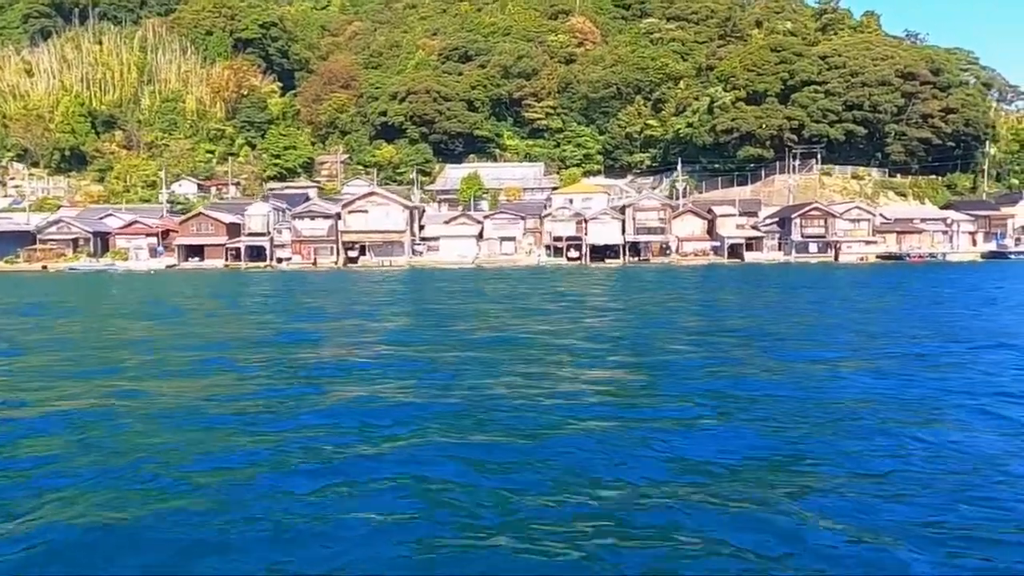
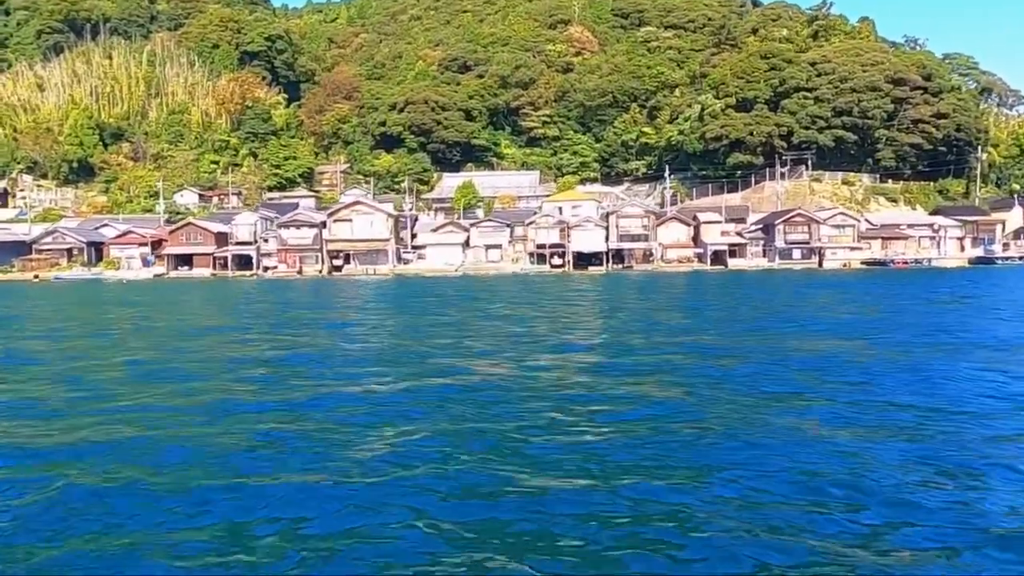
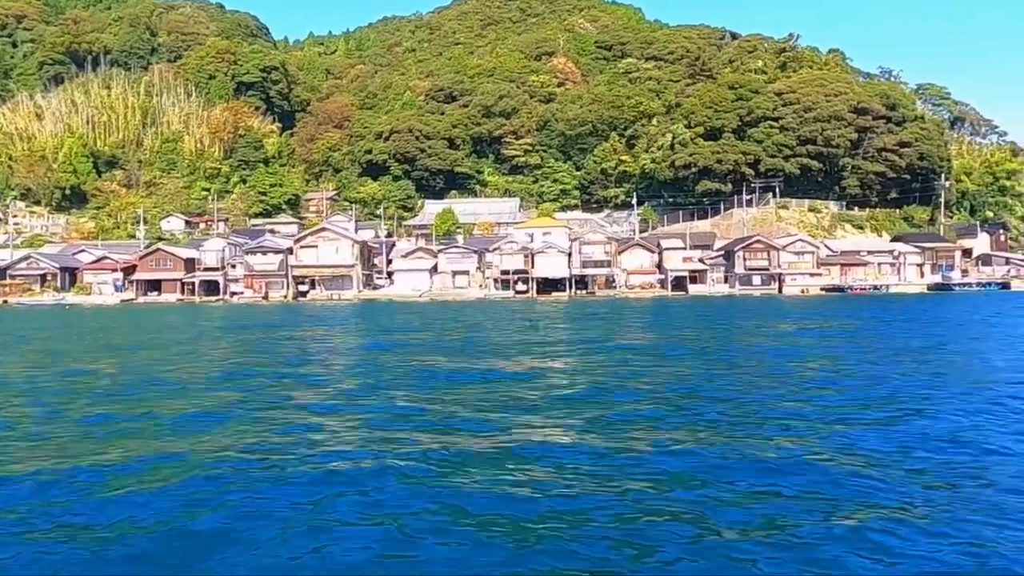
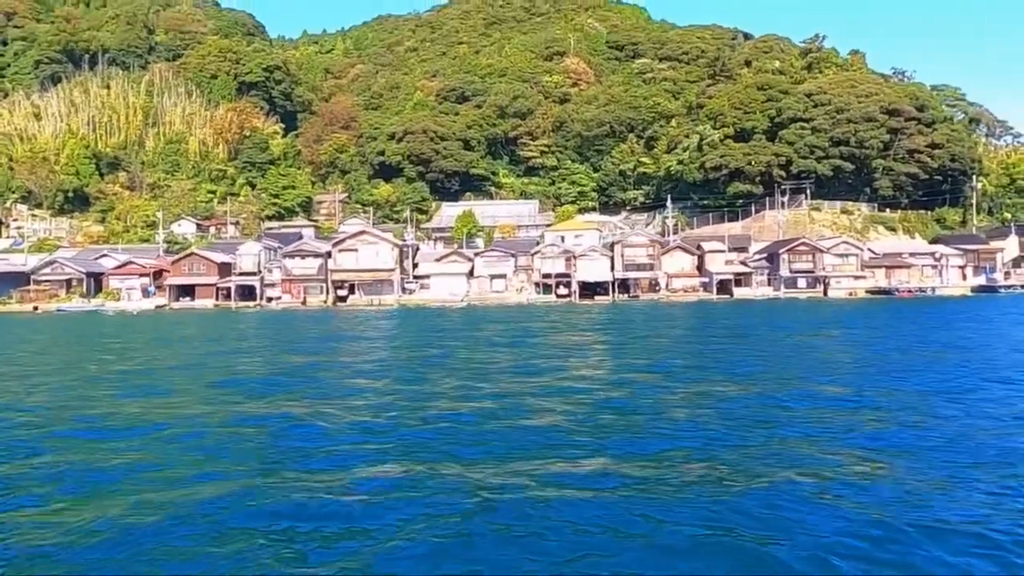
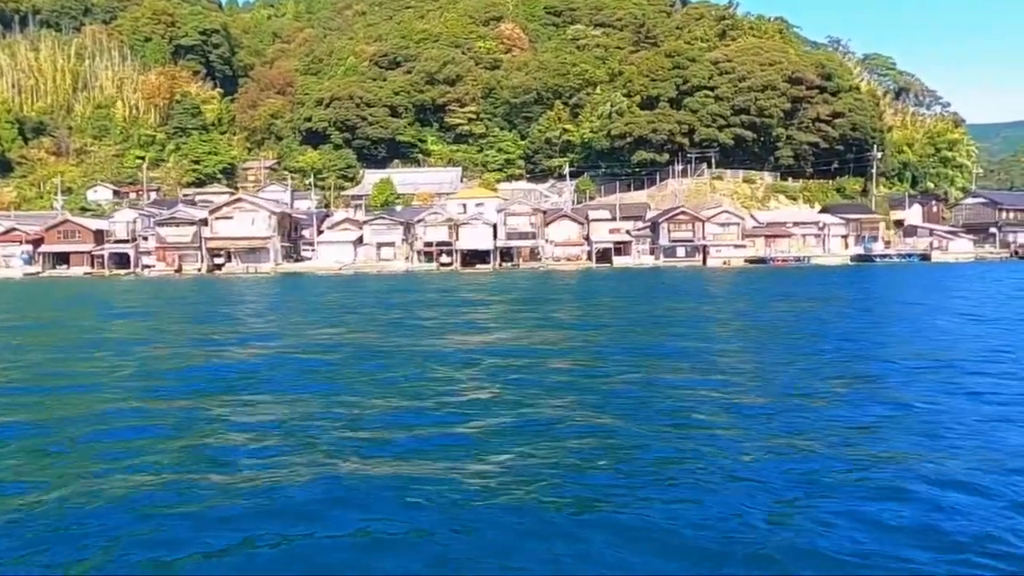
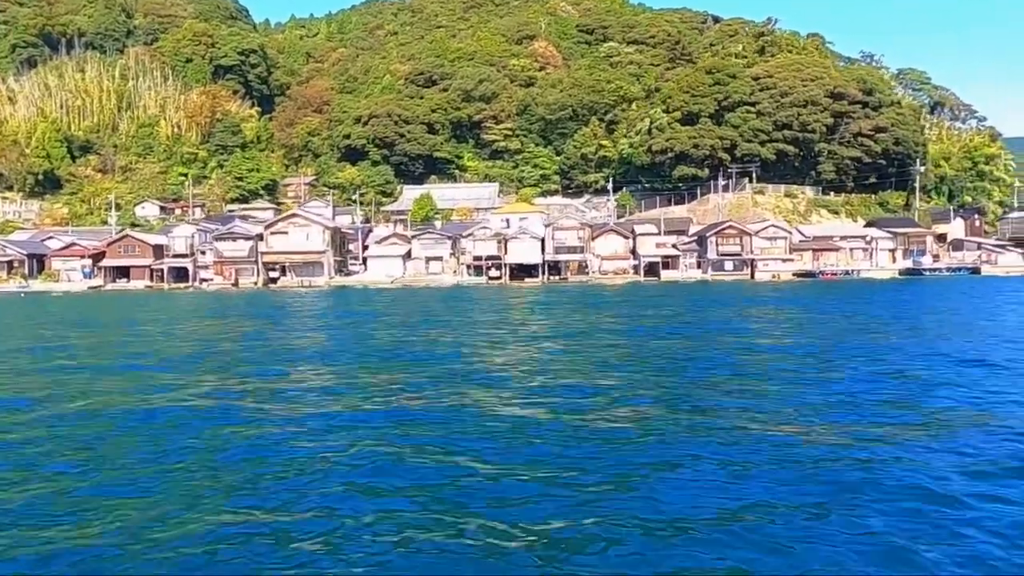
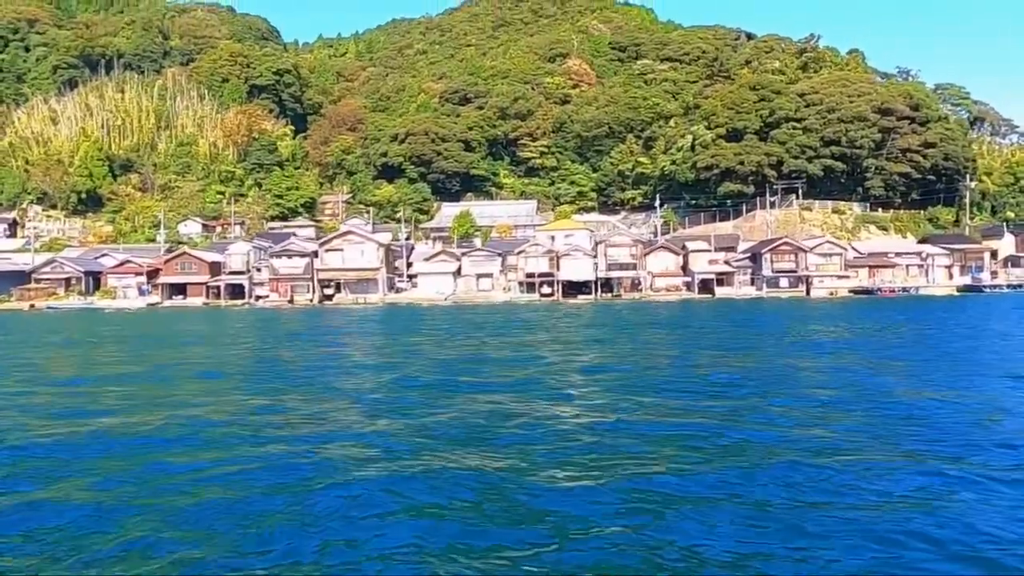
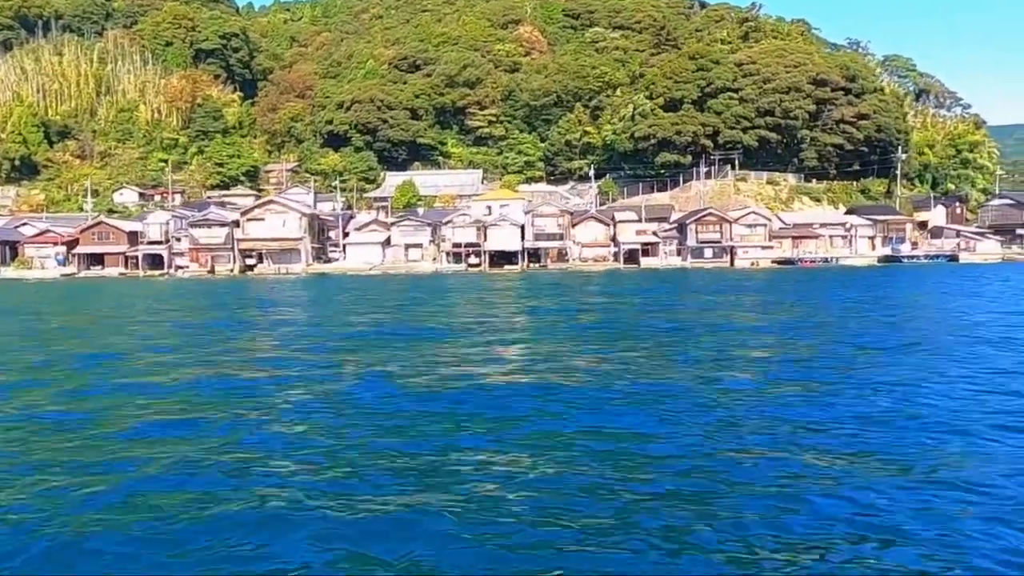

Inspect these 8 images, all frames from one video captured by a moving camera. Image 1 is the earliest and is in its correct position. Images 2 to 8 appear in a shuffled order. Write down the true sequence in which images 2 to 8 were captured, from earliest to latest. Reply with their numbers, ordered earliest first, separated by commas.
4, 2, 7, 3, 6, 8, 5
